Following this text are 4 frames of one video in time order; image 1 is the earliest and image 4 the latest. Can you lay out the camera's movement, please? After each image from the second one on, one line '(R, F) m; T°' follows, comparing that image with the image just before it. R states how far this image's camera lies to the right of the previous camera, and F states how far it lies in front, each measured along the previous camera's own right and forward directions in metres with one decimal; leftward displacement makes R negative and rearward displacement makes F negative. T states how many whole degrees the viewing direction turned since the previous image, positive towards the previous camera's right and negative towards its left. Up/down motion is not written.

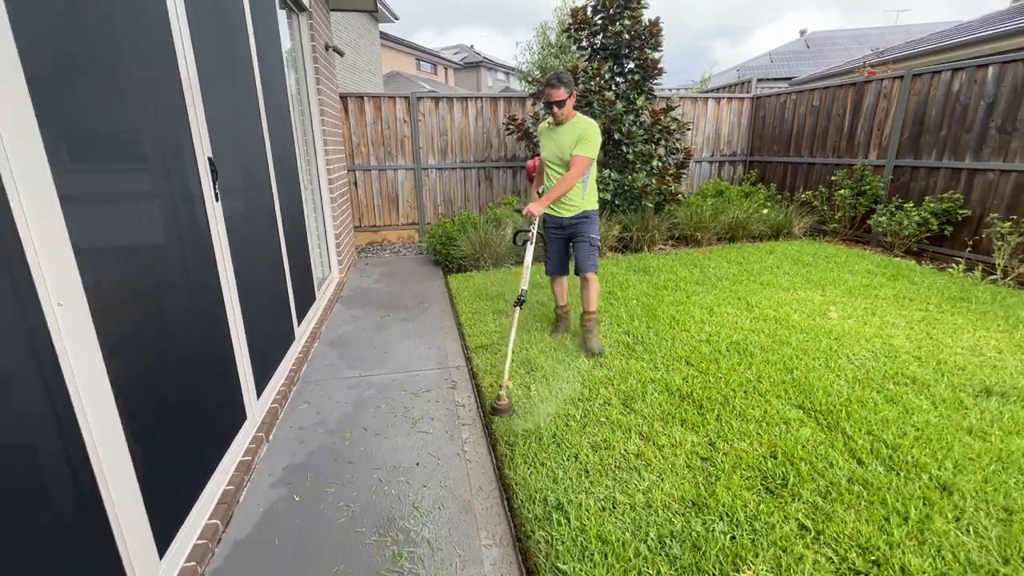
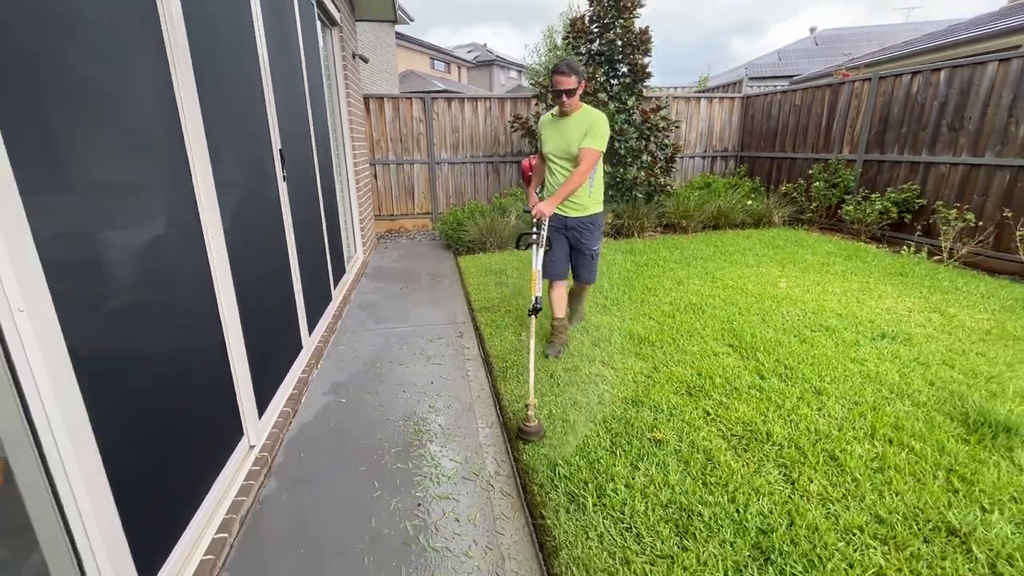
(+0.1, -0.6) m; -1°
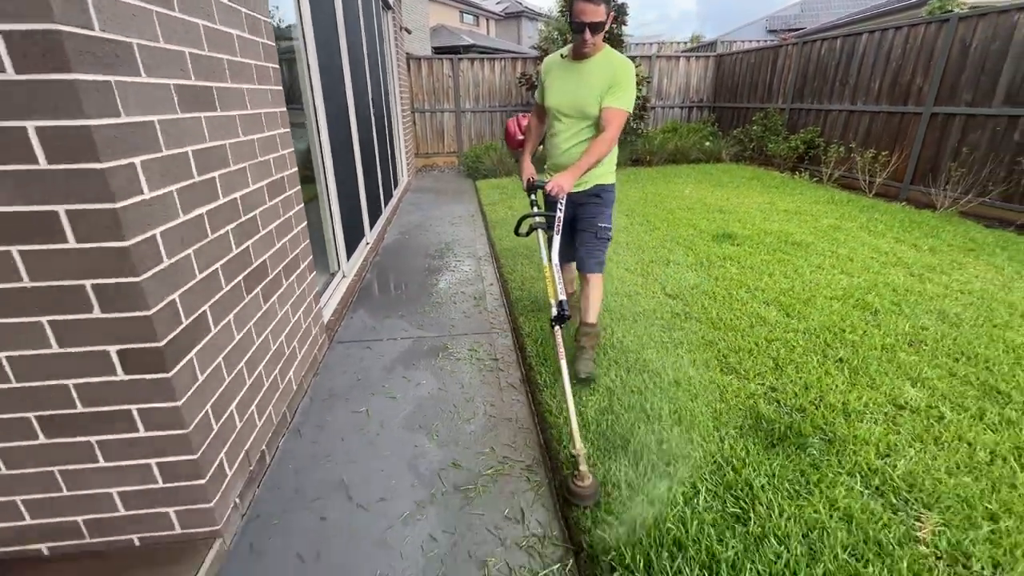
(+0.4, -2.1) m; -3°
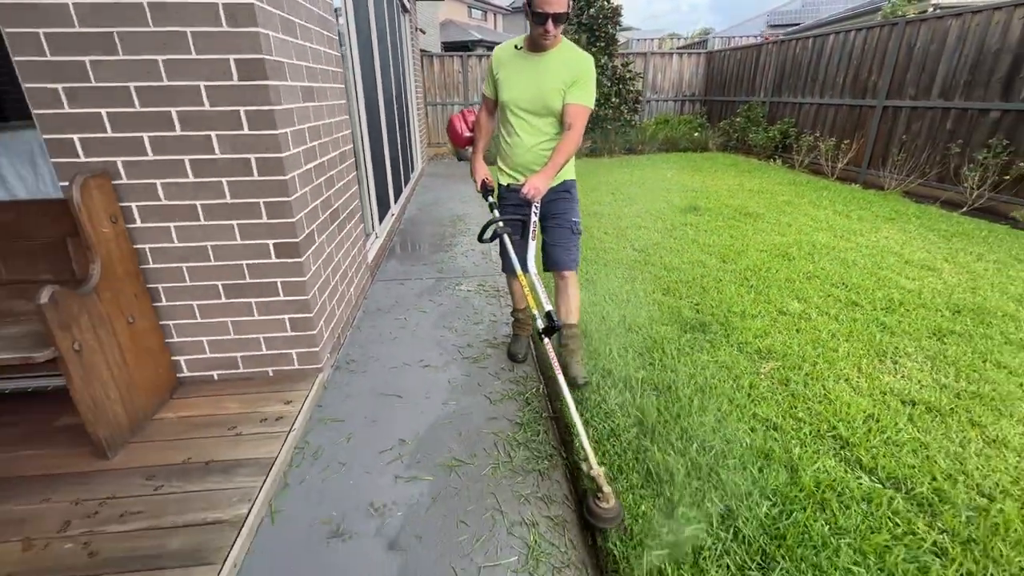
(+0.1, -0.8) m; -1°
